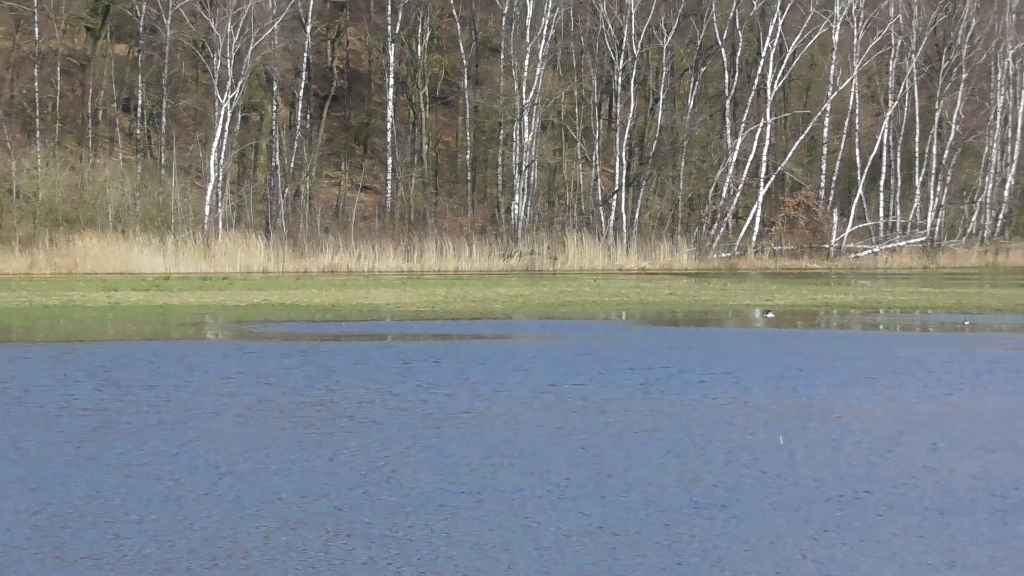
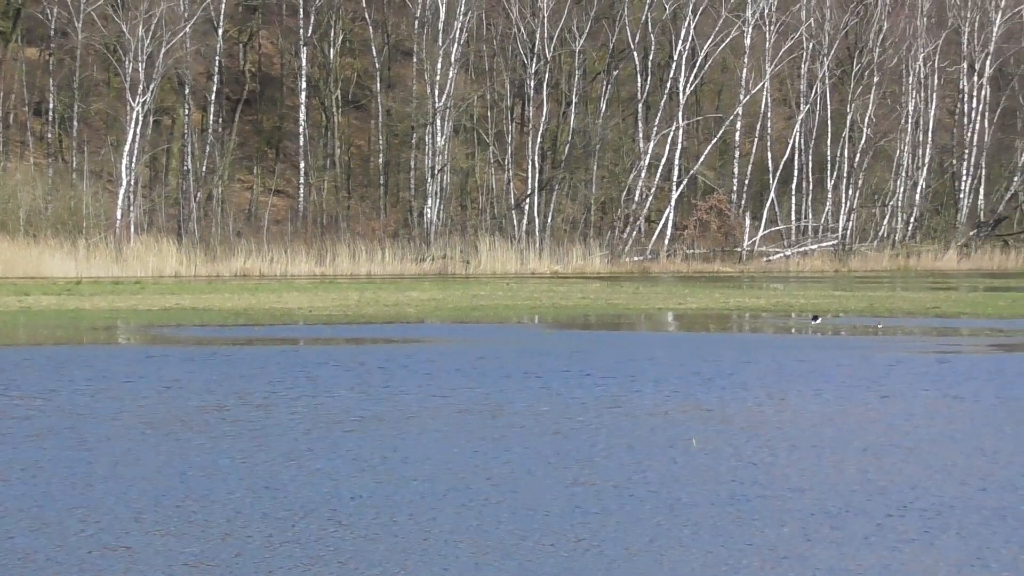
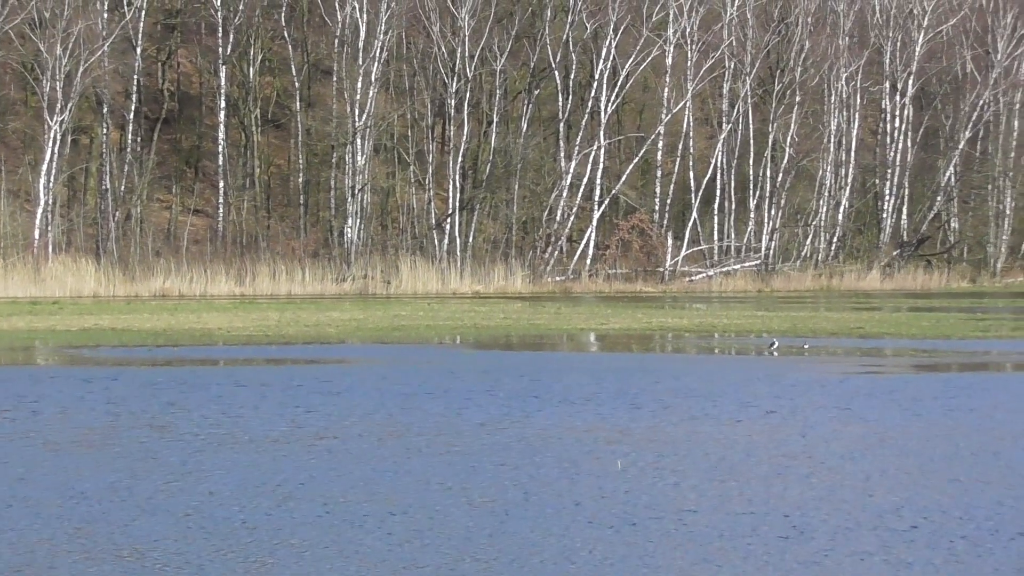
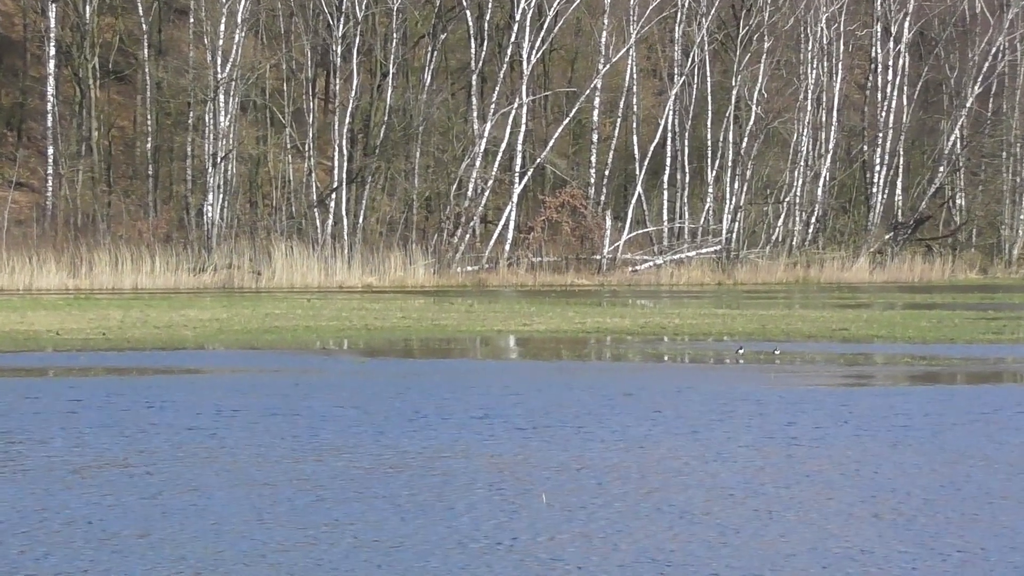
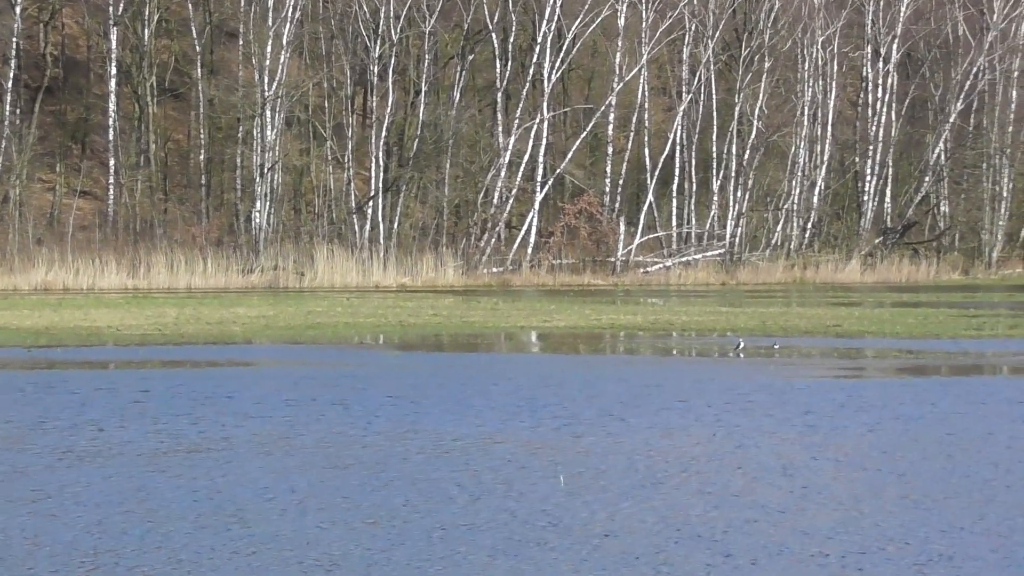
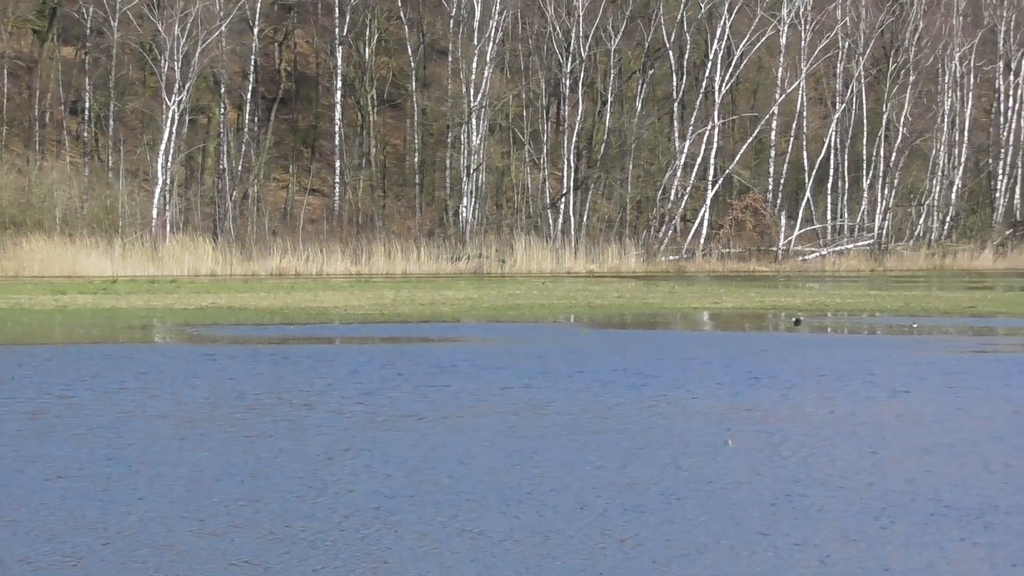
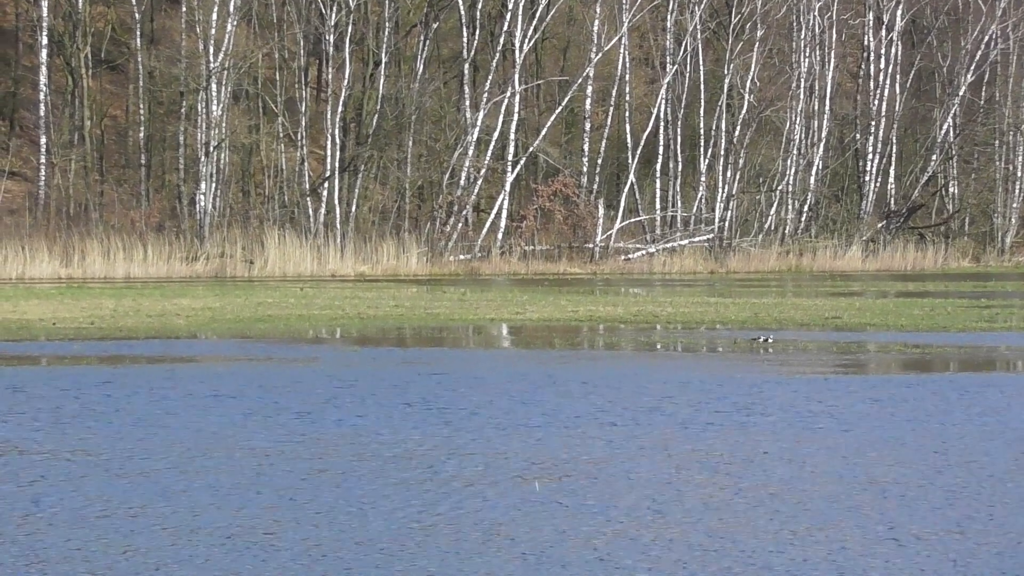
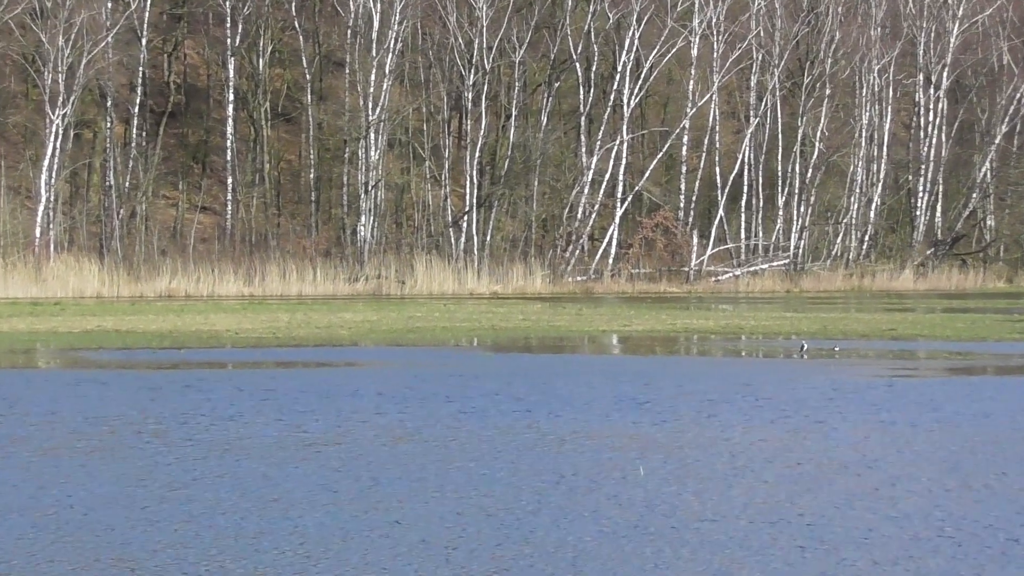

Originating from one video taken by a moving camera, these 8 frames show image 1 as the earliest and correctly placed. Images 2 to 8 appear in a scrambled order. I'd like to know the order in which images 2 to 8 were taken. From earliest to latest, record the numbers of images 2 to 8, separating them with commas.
6, 2, 3, 8, 5, 4, 7
